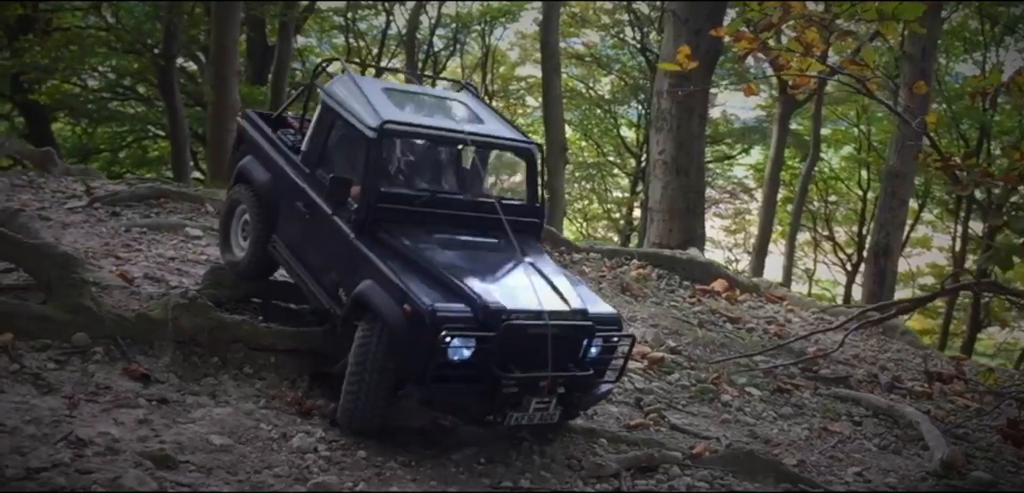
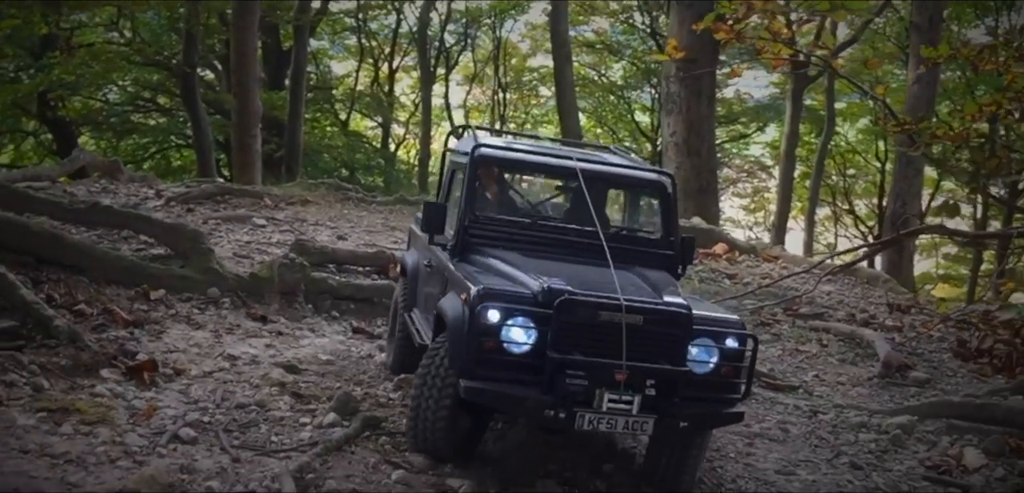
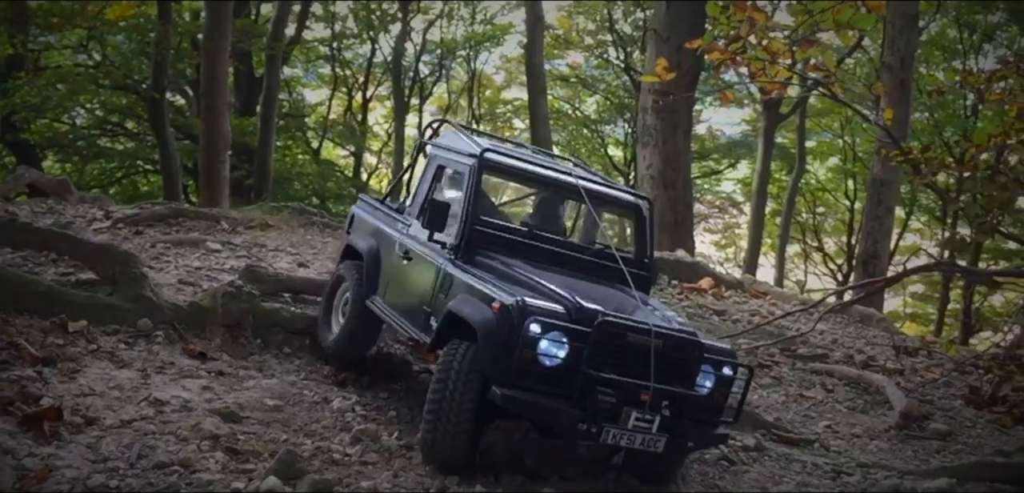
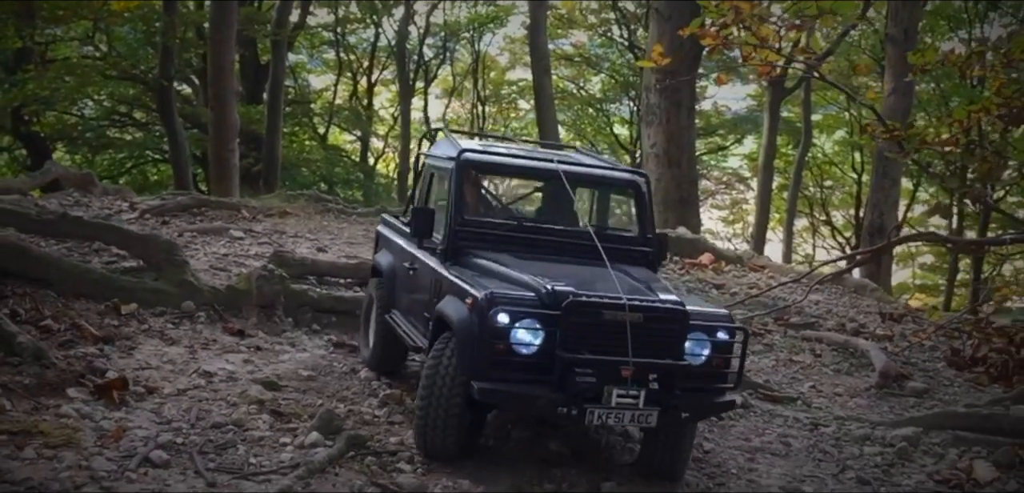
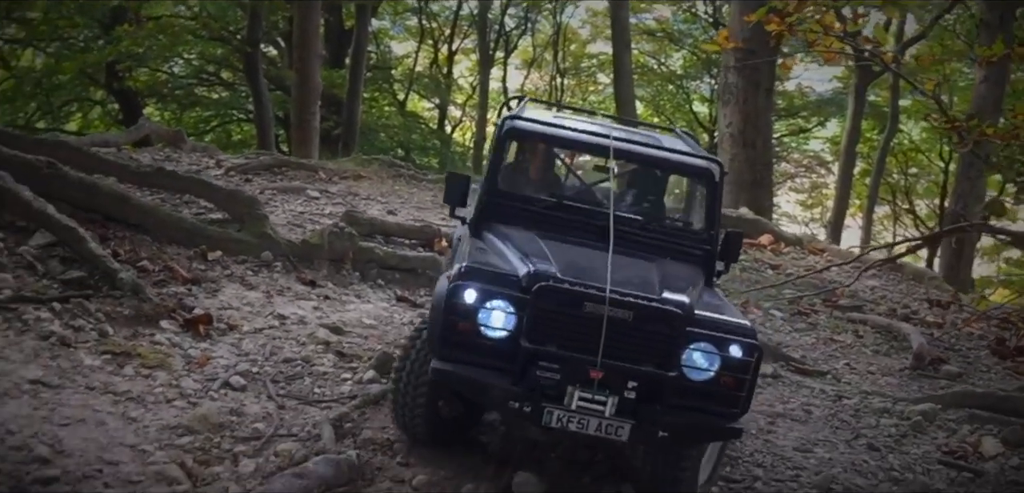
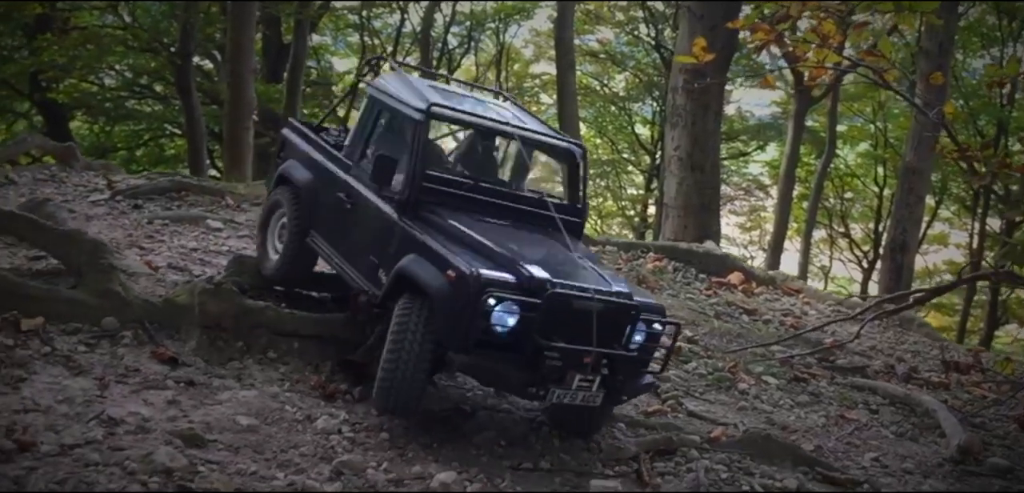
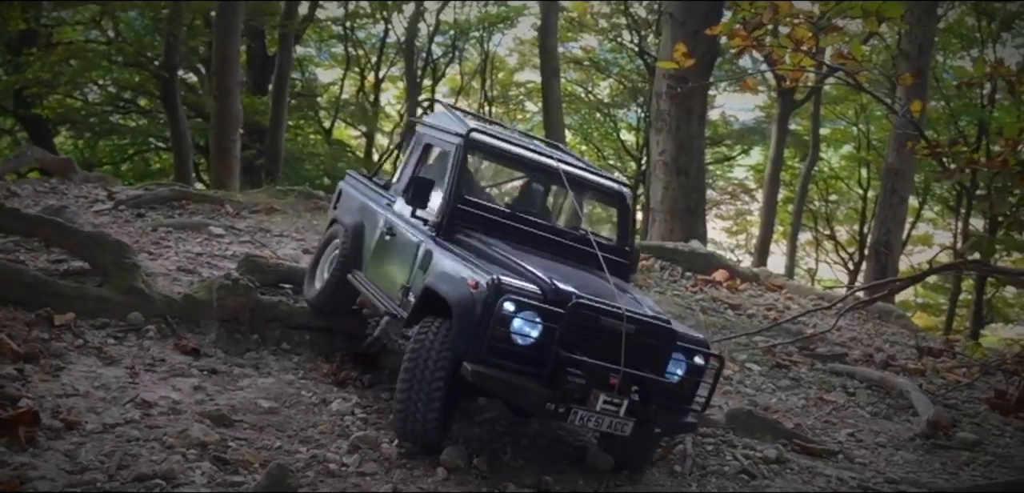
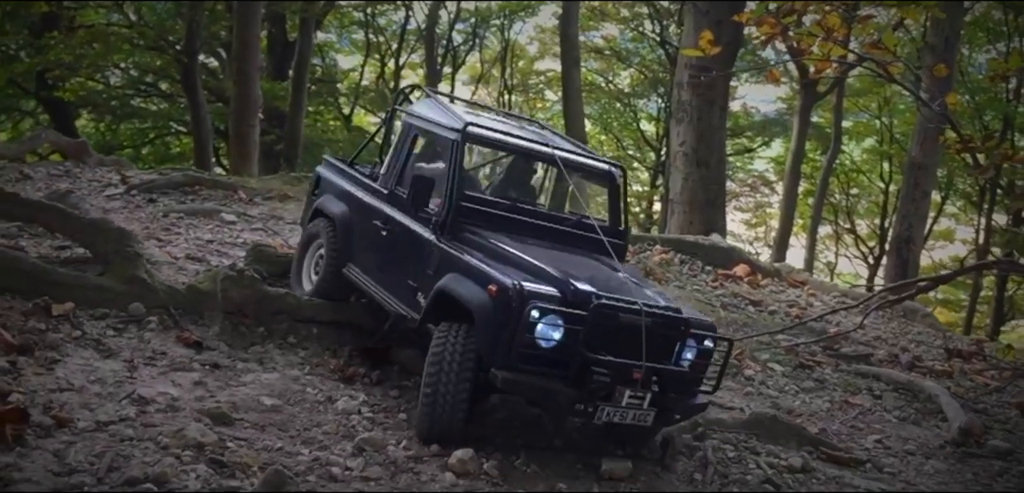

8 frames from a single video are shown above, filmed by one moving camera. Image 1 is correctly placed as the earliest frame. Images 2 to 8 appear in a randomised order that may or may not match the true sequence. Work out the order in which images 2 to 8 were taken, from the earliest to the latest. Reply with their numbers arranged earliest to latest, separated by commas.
6, 8, 7, 3, 4, 2, 5
